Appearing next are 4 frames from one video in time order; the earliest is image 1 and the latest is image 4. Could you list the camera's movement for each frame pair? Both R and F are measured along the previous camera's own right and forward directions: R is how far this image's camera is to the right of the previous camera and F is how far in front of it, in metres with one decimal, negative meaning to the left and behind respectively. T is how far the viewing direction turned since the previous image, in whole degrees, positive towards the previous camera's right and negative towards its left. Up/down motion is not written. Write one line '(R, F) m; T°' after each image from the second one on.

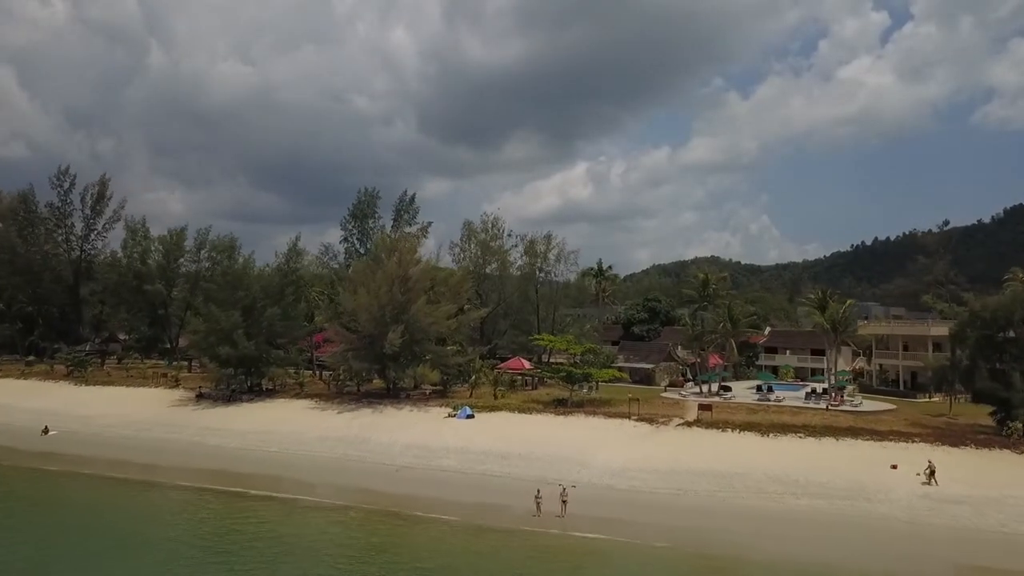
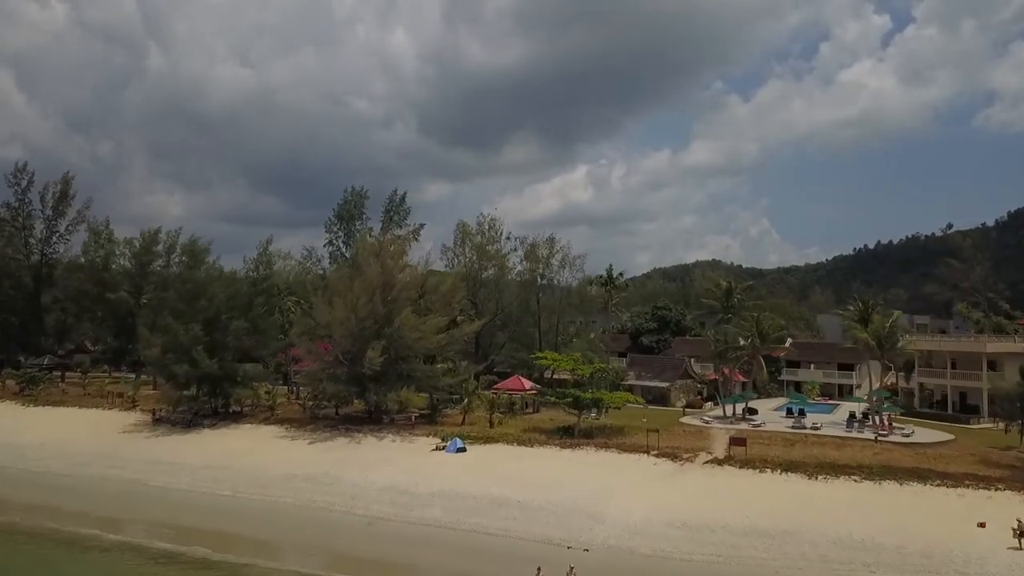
(+0.1, +4.4) m; 0°
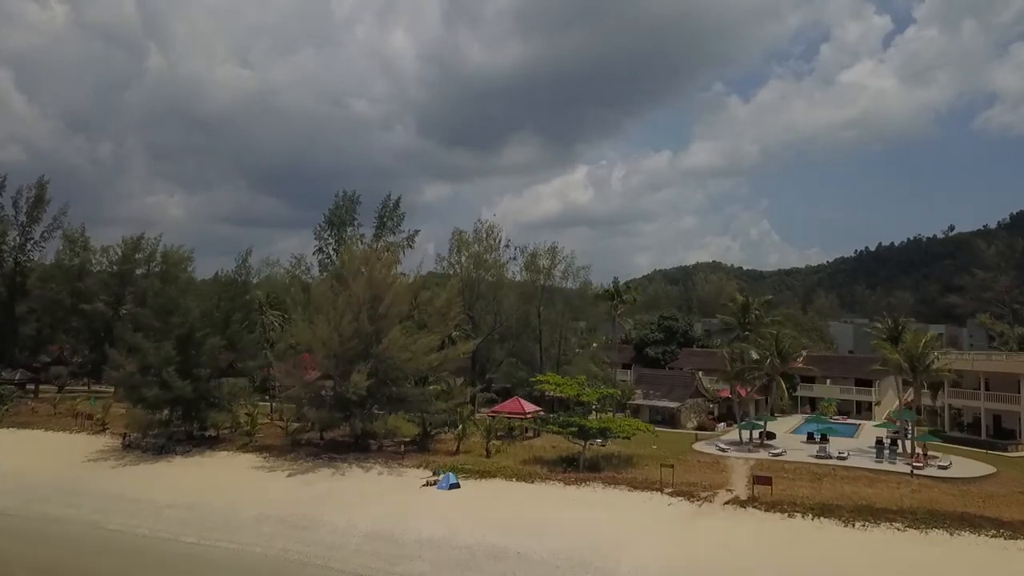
(0.0, +2.6) m; 0°
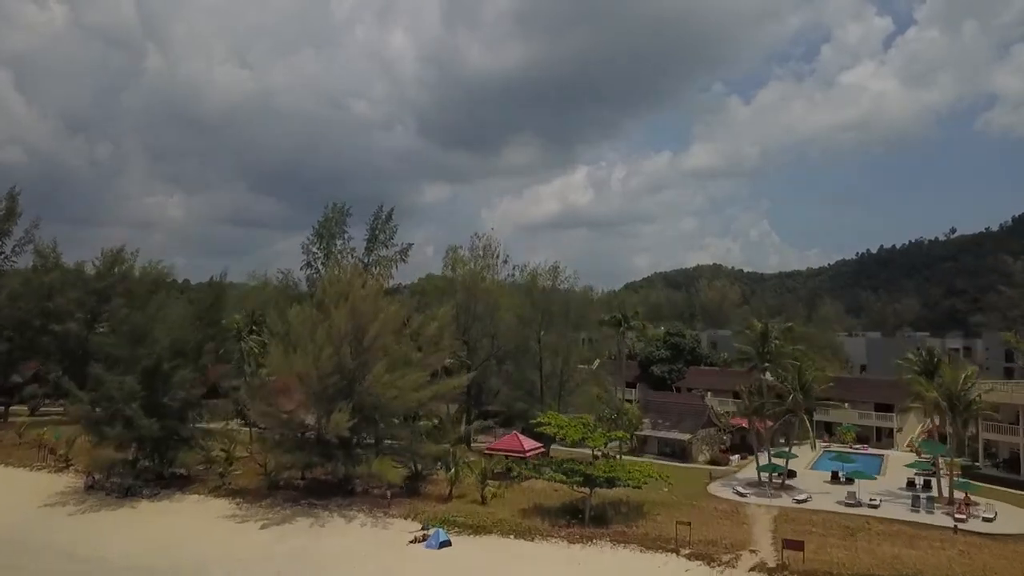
(+0.1, +2.6) m; 0°
